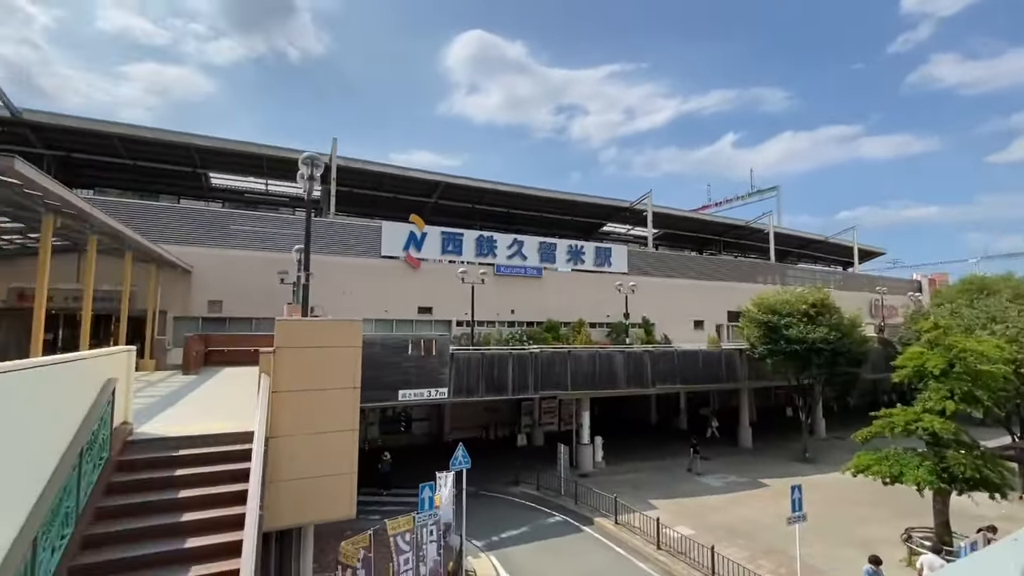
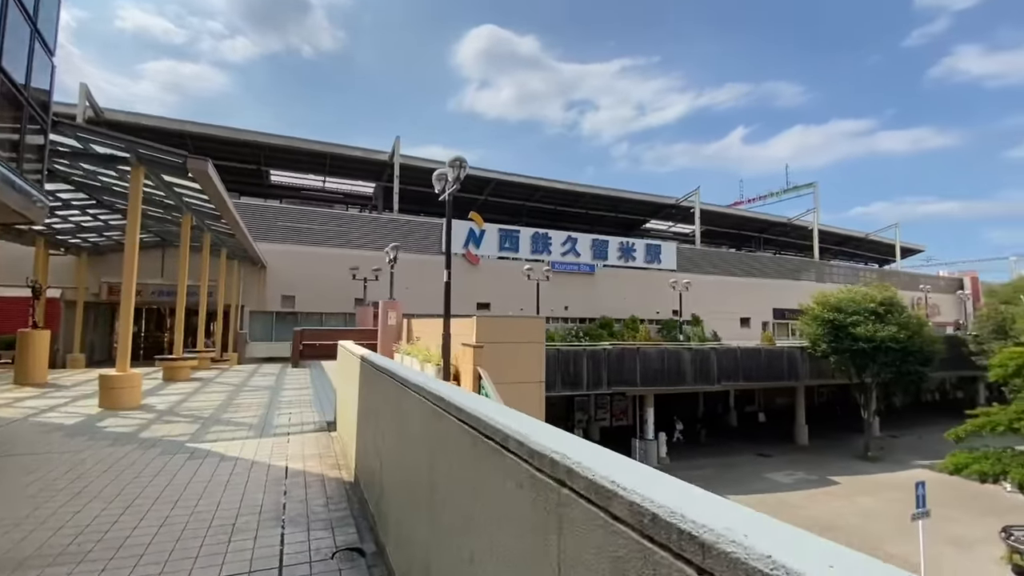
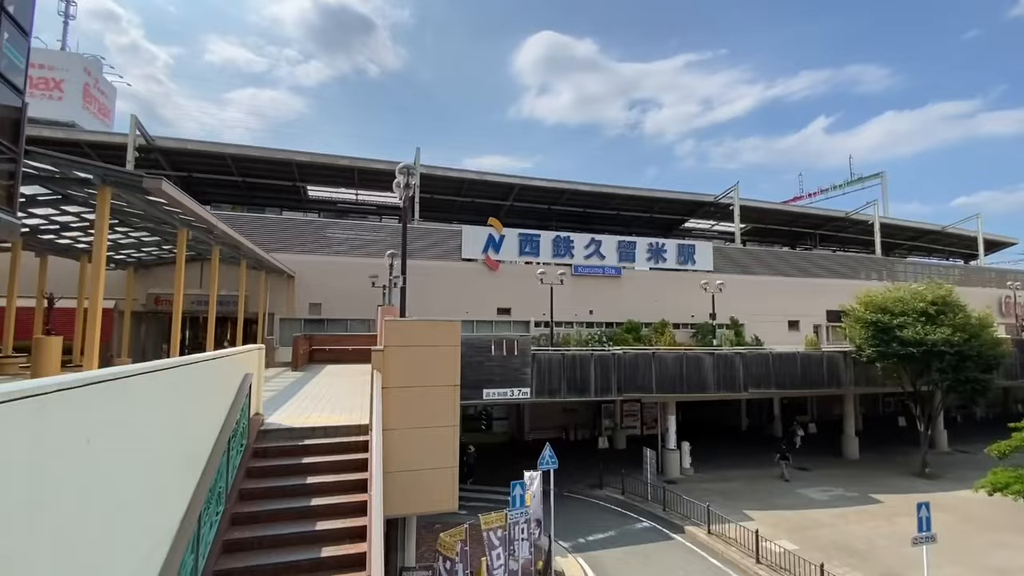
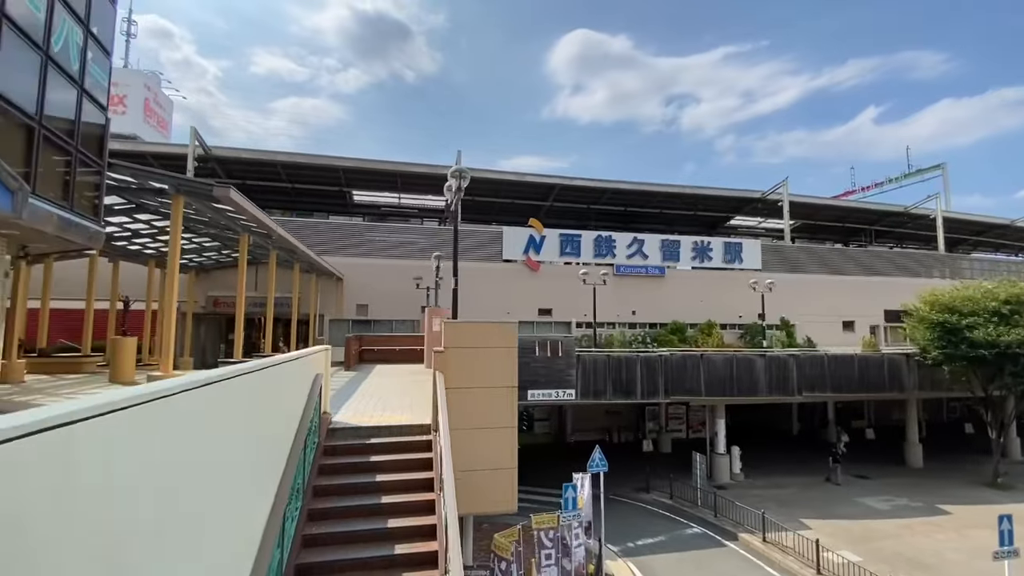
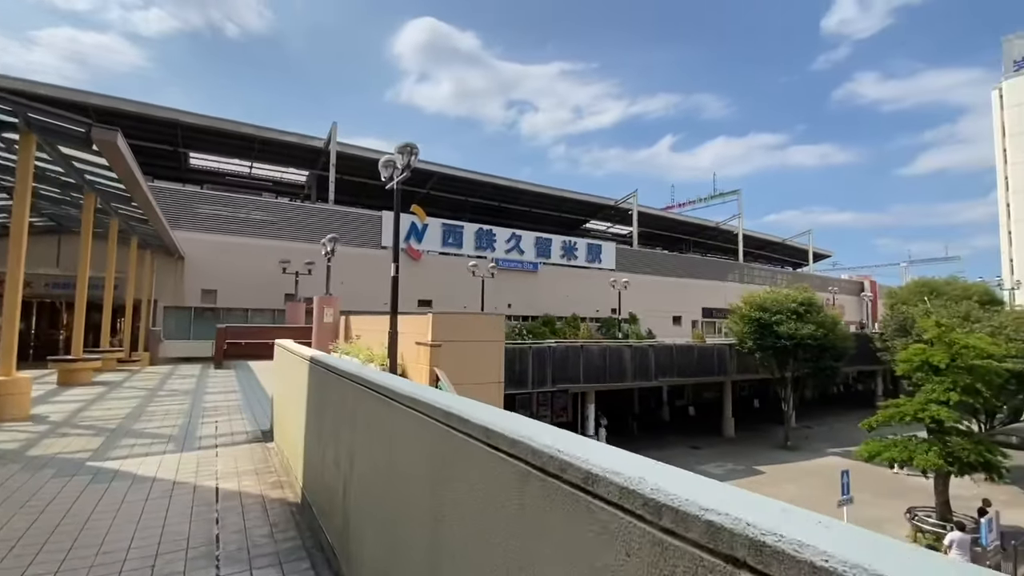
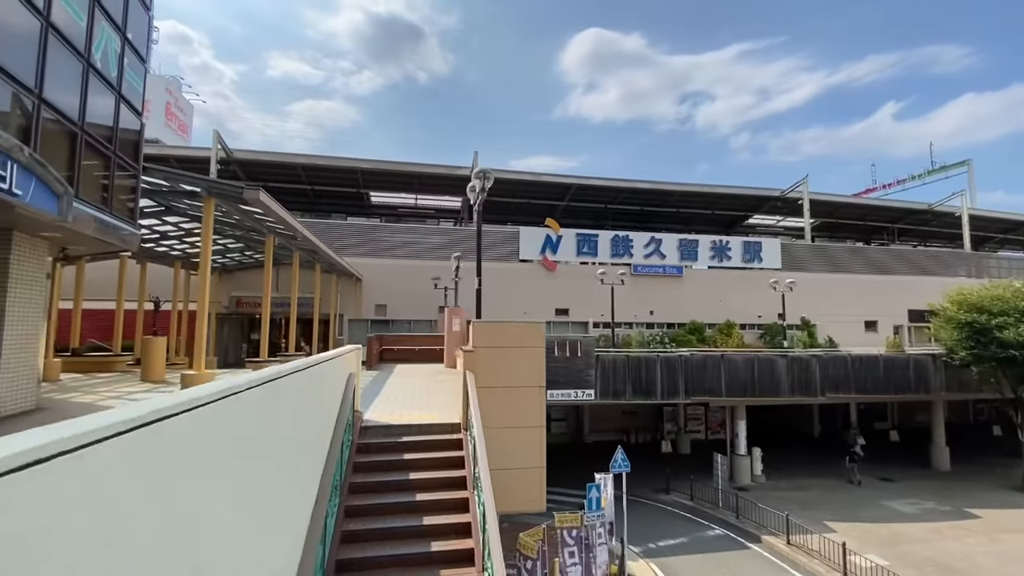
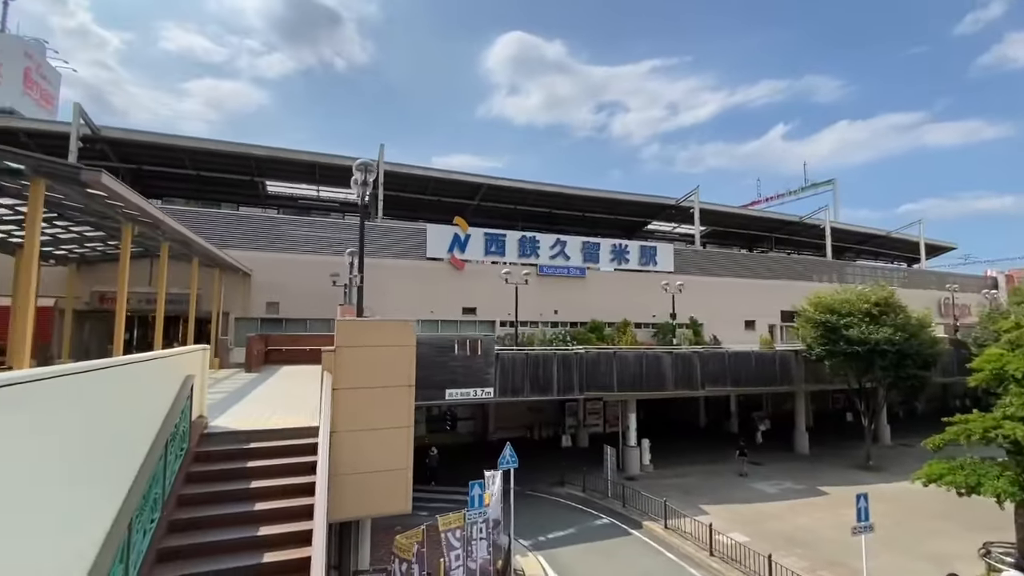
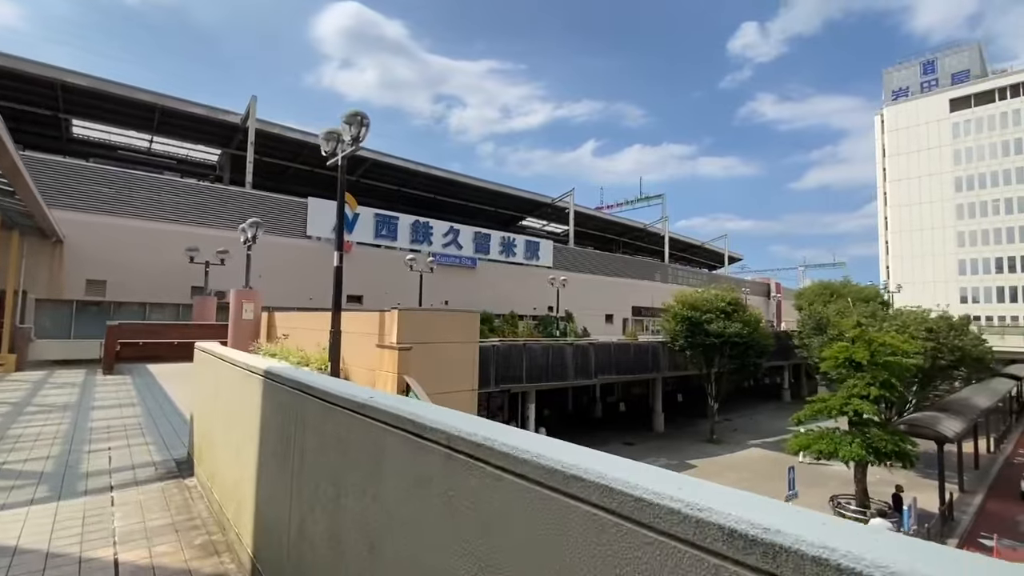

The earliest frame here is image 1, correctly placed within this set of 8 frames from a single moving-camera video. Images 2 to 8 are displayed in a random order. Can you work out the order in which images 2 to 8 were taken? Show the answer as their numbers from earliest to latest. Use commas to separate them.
7, 3, 4, 6, 2, 5, 8
